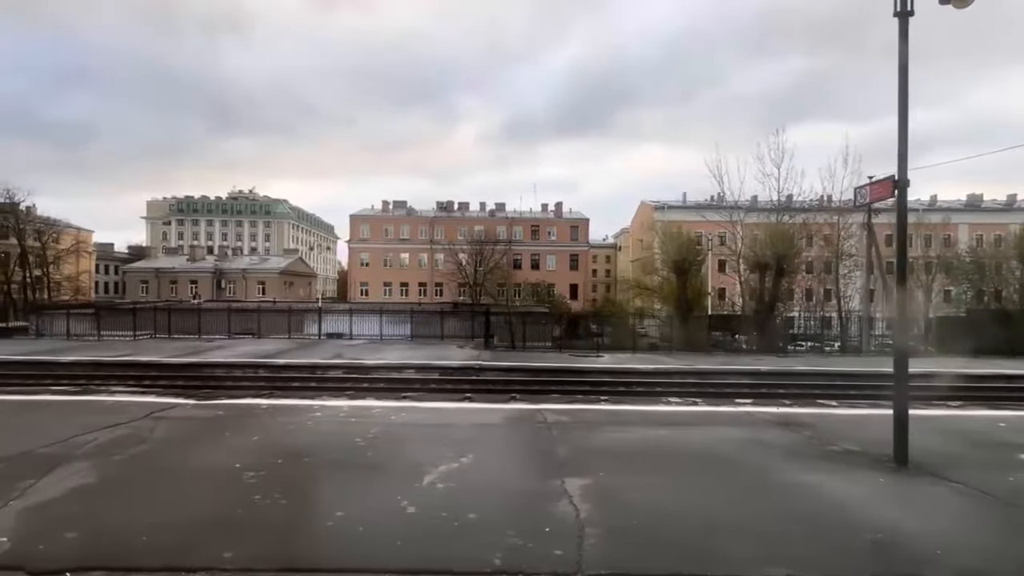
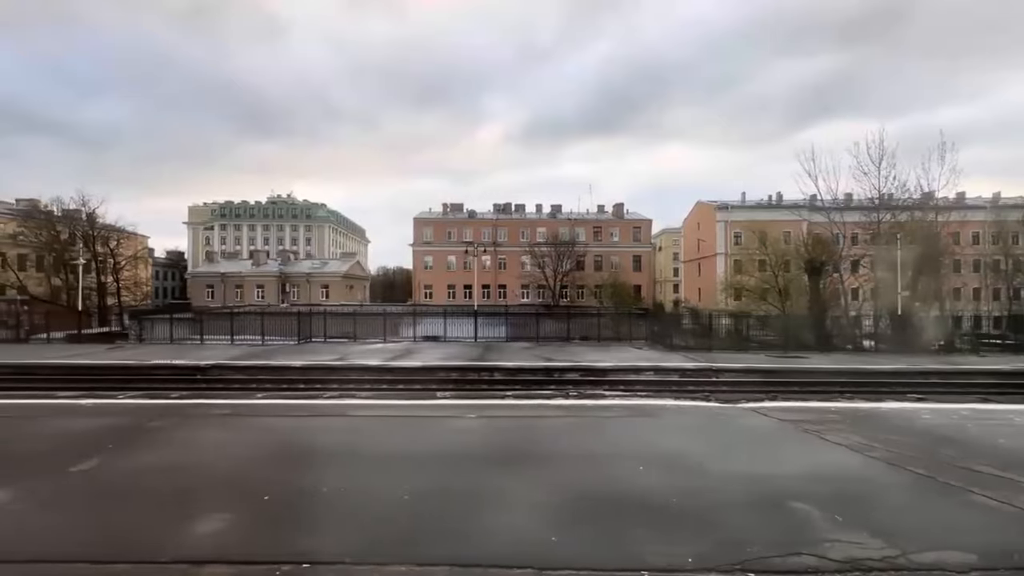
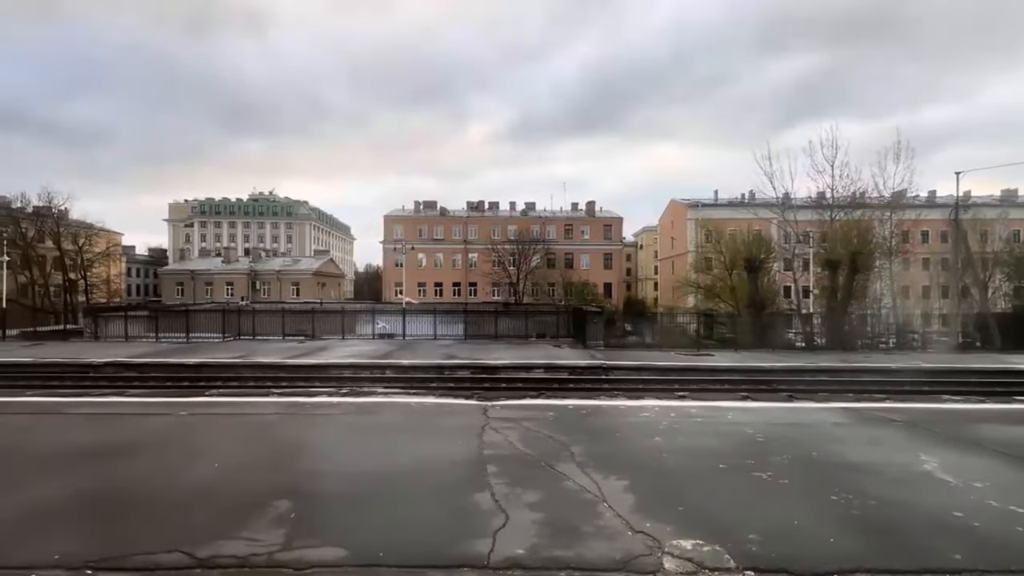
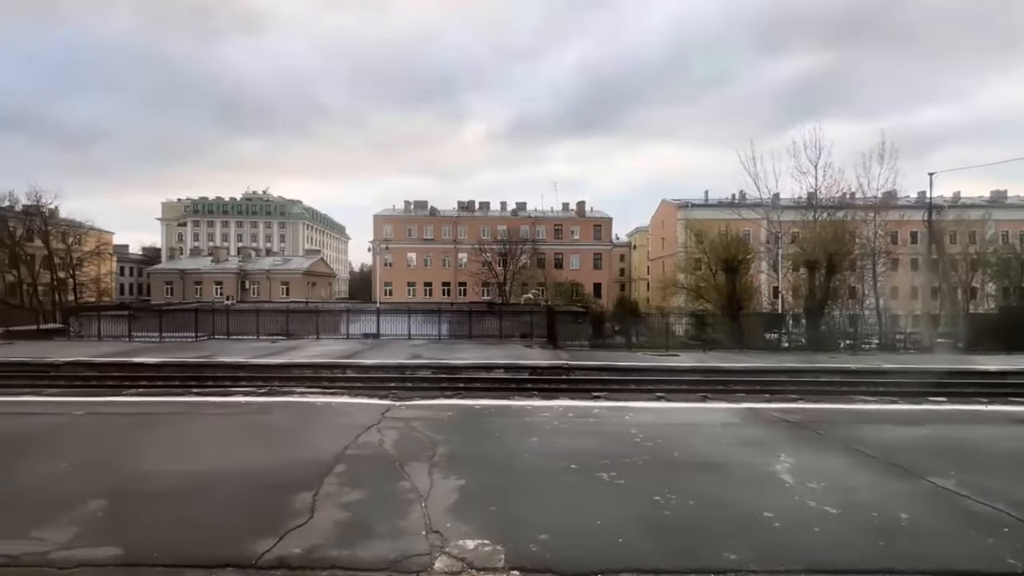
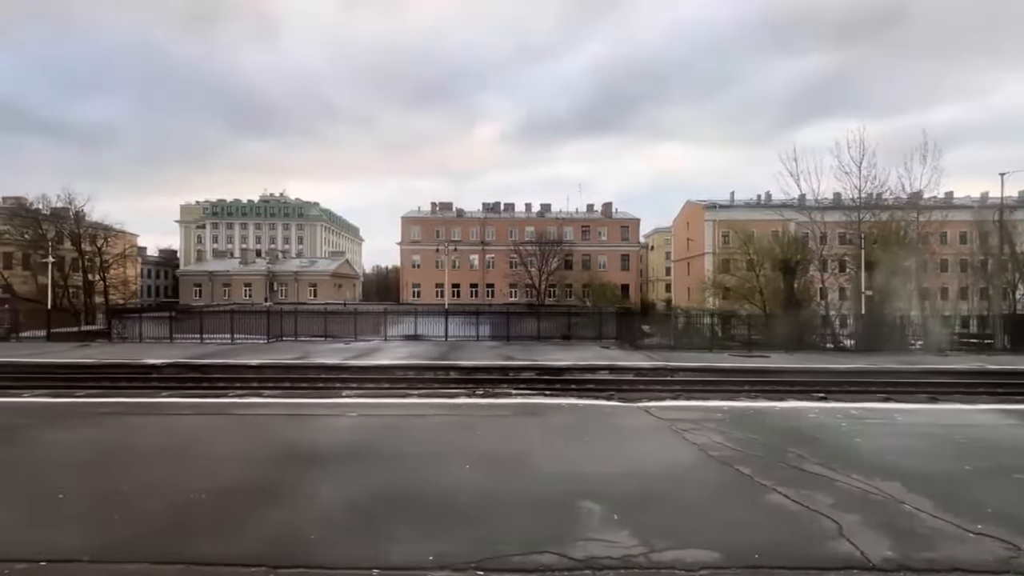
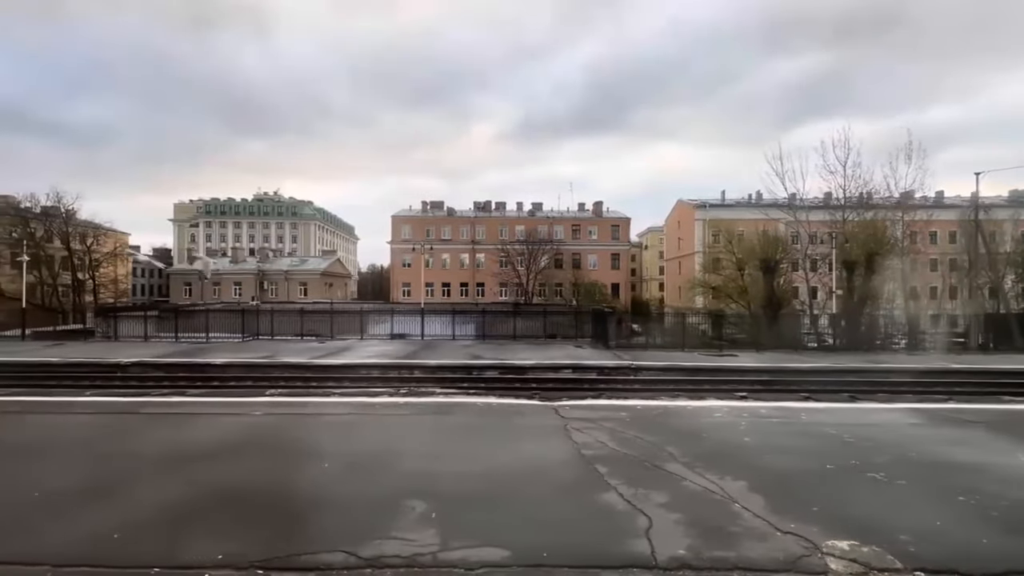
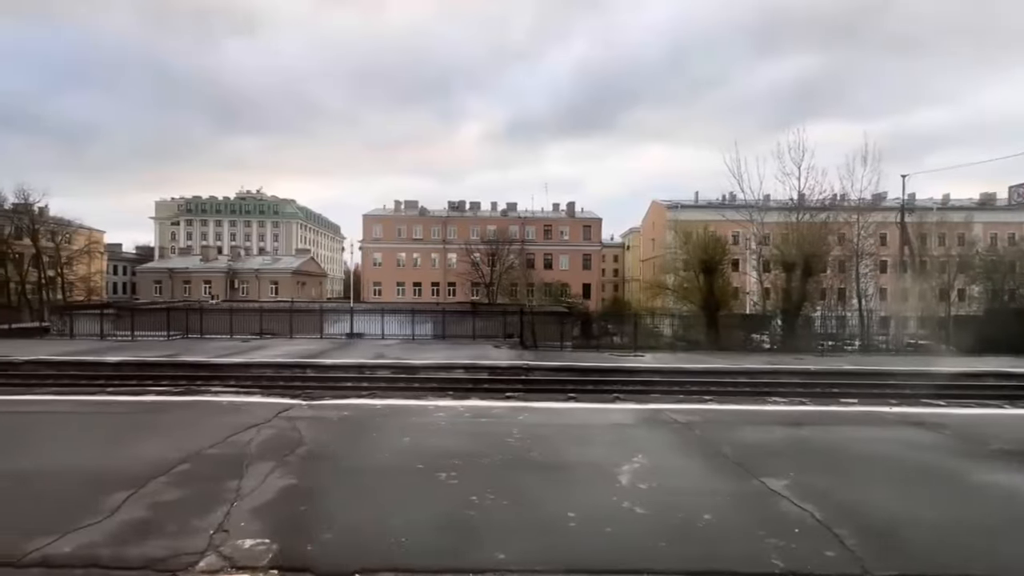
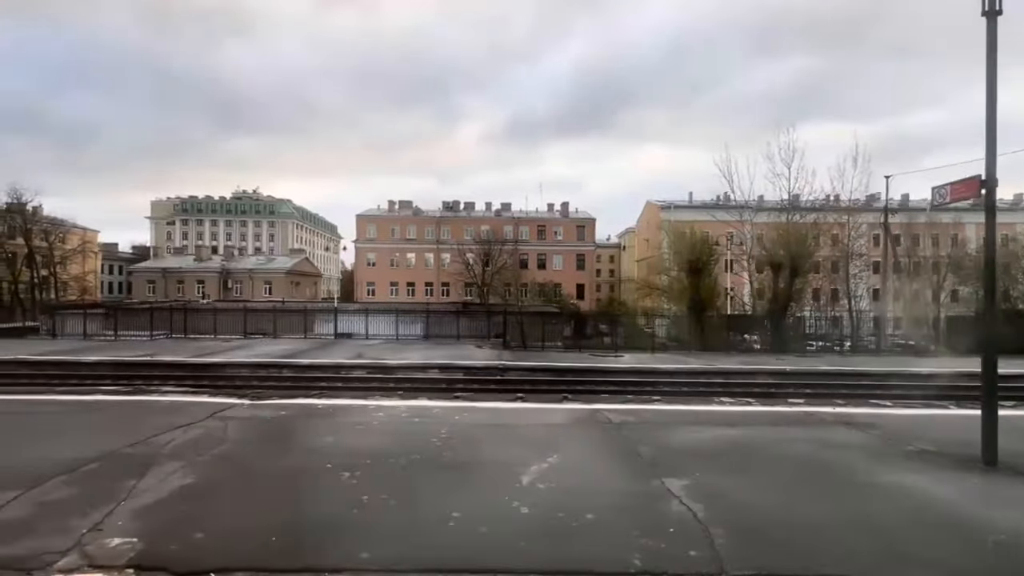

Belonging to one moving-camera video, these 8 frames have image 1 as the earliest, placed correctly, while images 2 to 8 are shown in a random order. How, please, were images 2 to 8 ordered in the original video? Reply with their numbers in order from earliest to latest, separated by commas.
8, 7, 4, 3, 6, 5, 2
